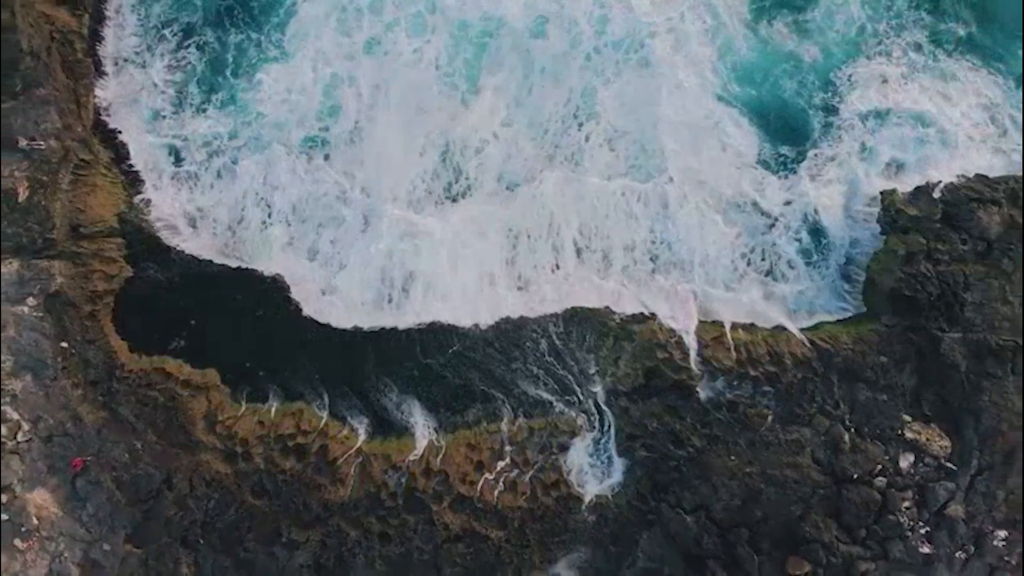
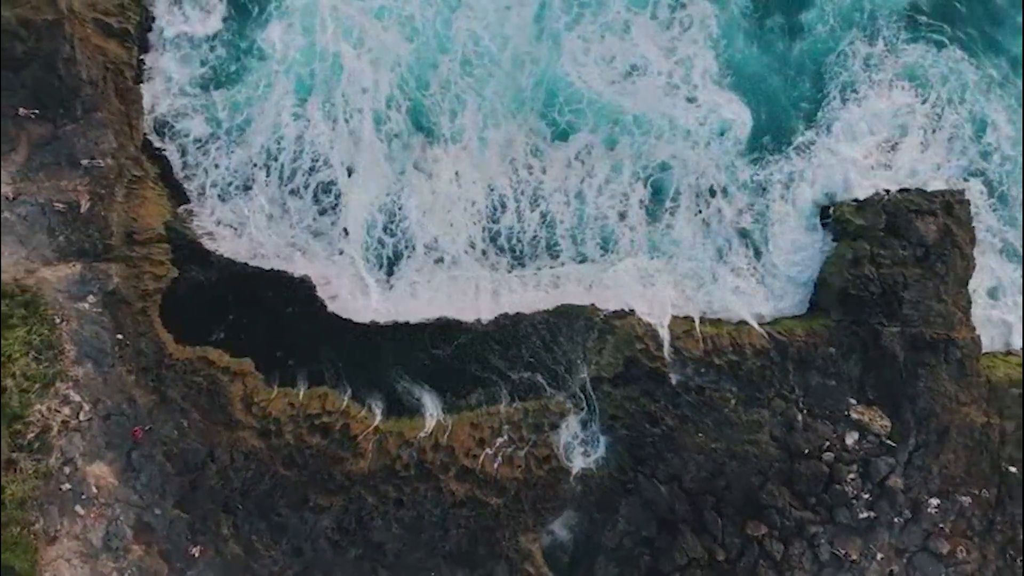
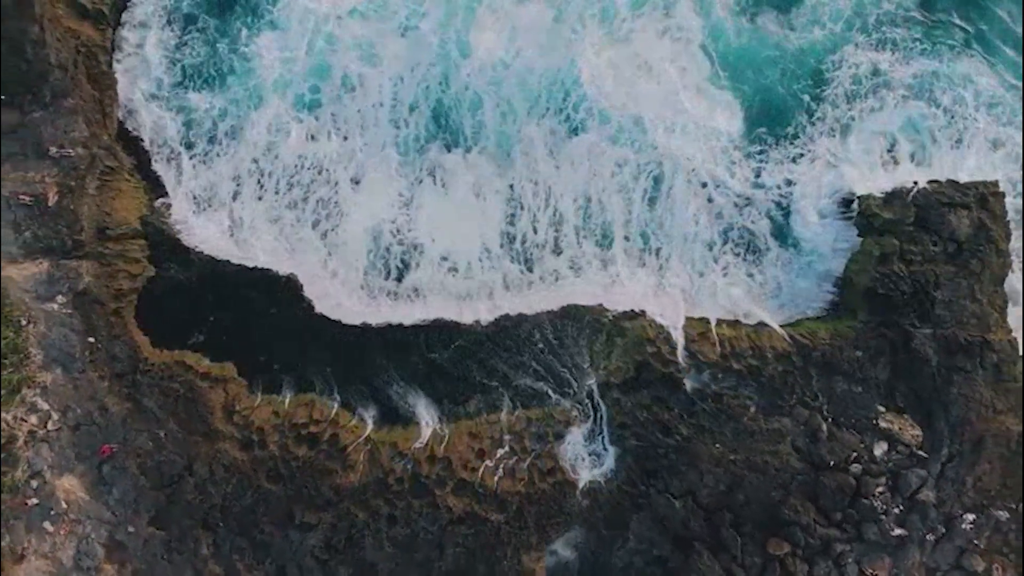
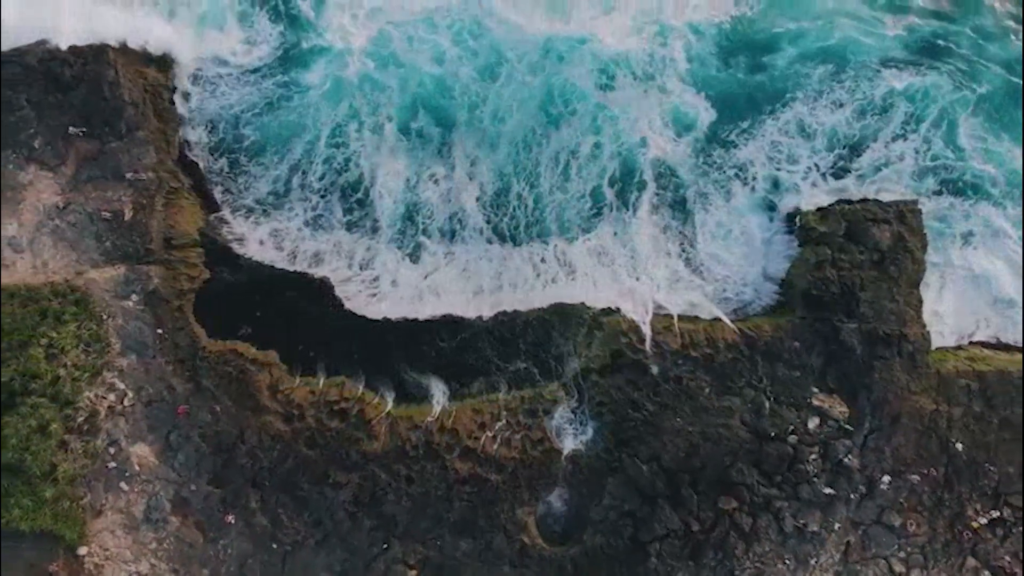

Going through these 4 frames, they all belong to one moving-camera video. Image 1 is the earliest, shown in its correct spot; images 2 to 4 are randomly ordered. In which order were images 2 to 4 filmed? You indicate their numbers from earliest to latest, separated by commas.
3, 2, 4
